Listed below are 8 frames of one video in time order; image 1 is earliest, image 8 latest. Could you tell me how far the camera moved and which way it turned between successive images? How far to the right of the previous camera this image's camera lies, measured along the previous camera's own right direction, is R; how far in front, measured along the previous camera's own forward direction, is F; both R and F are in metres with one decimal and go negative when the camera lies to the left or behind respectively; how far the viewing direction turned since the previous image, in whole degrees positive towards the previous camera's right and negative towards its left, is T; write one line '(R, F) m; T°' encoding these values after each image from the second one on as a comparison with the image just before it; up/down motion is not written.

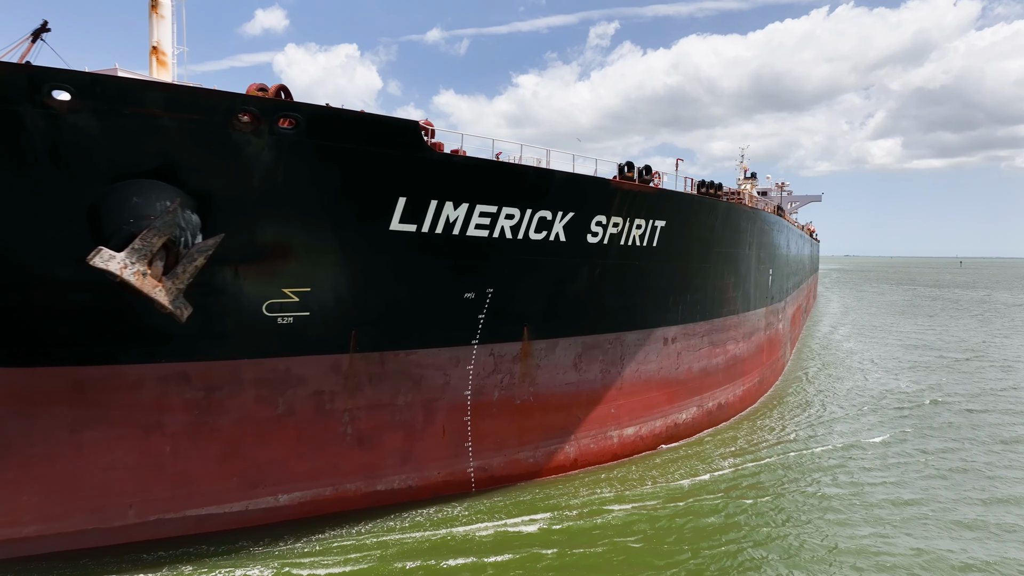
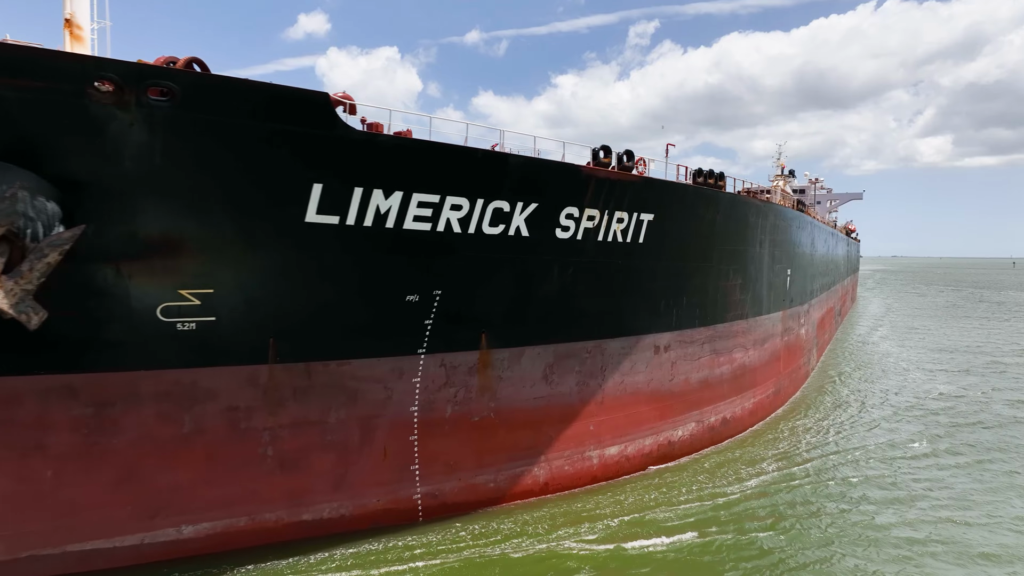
(+0.8, +1.0) m; -3°
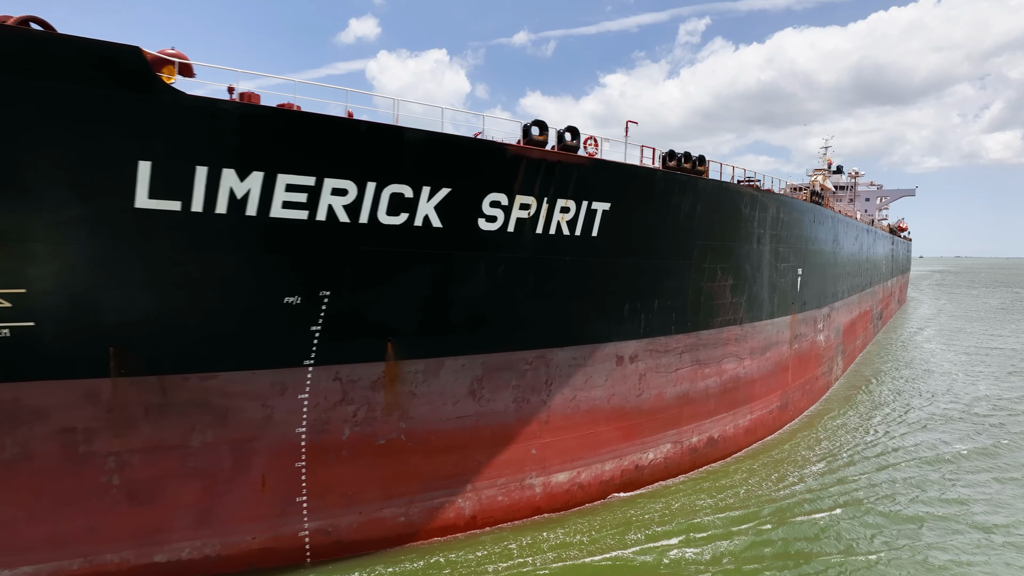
(+1.1, +1.1) m; -4°
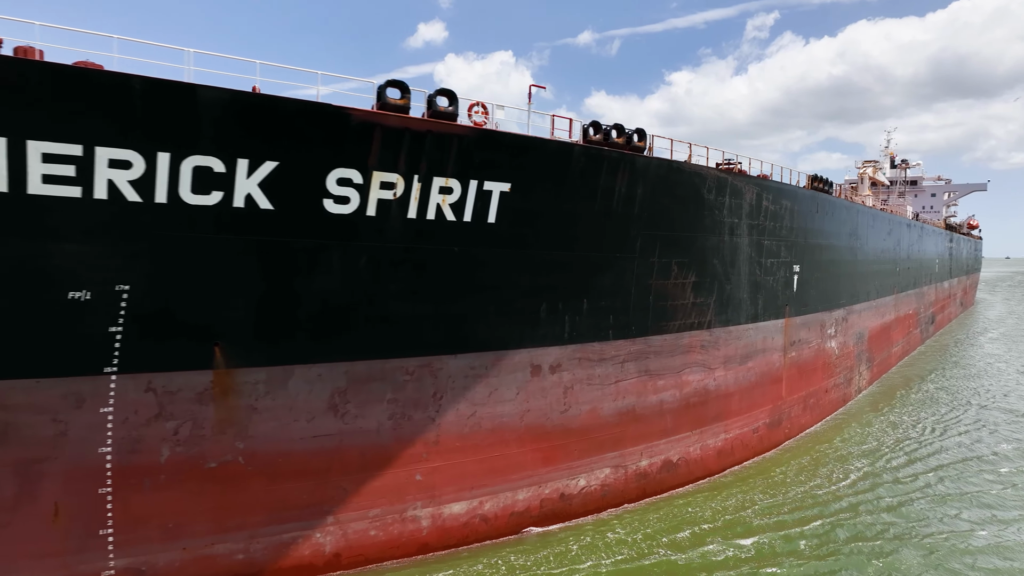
(+1.4, +1.1) m; -5°
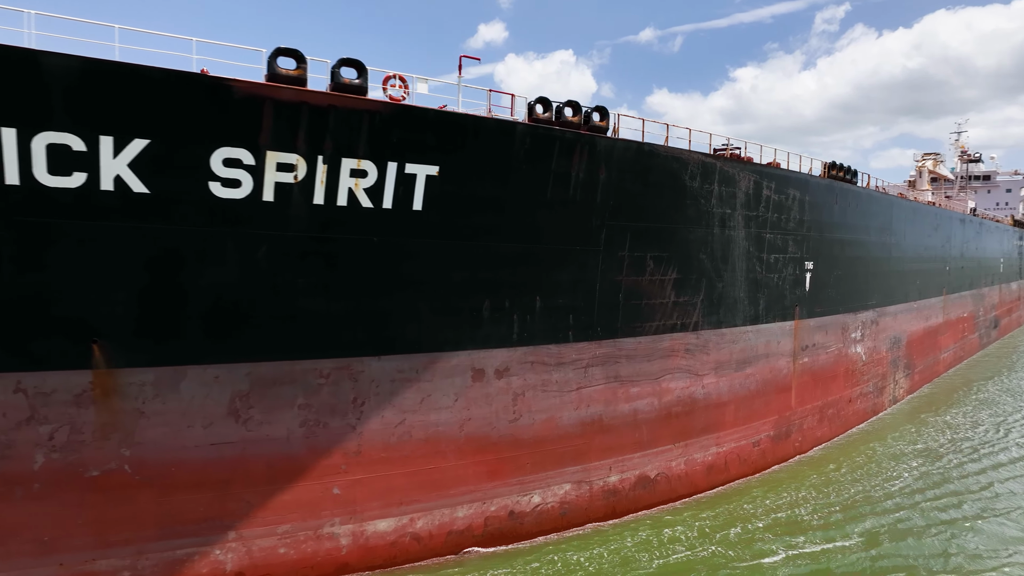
(+0.9, +0.7) m; -5°
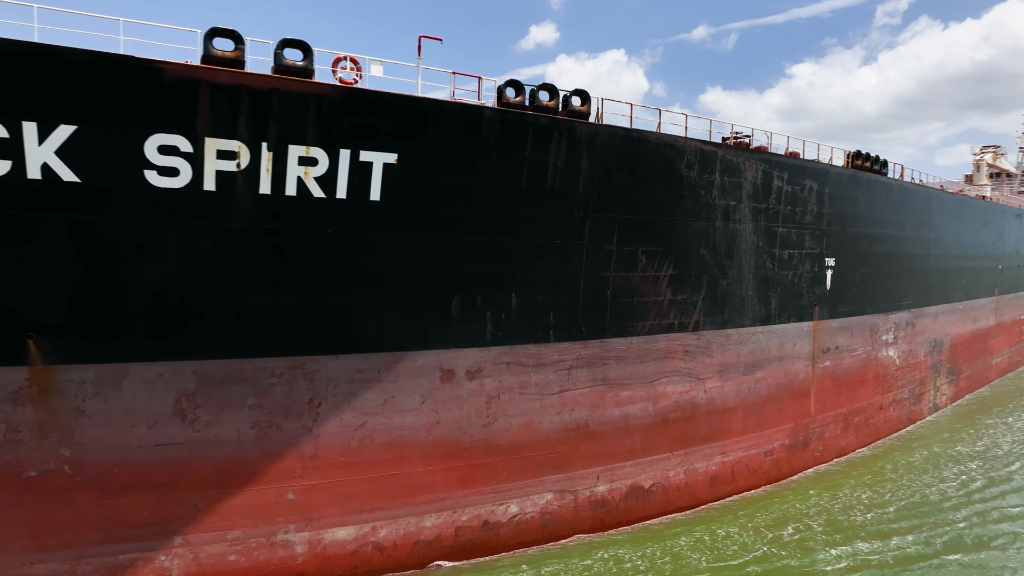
(+0.6, +0.4) m; -4°
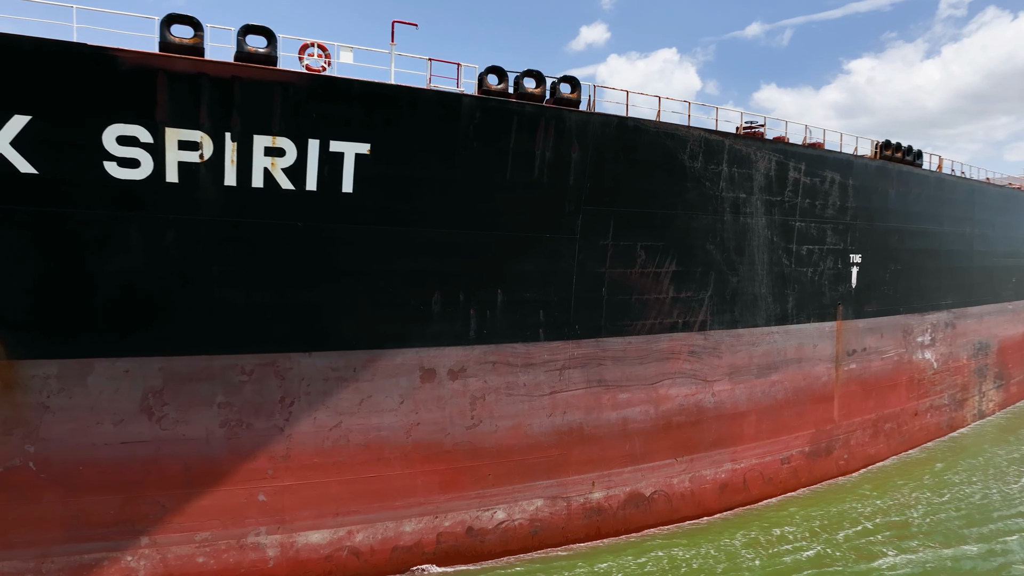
(+0.5, +0.3) m; -4°
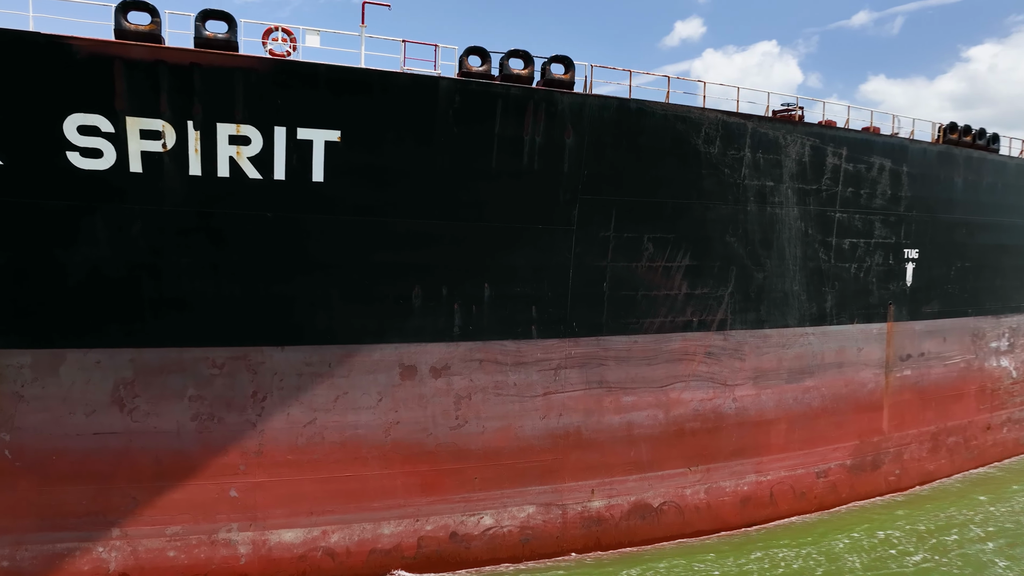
(+0.7, +0.3) m; -7°
